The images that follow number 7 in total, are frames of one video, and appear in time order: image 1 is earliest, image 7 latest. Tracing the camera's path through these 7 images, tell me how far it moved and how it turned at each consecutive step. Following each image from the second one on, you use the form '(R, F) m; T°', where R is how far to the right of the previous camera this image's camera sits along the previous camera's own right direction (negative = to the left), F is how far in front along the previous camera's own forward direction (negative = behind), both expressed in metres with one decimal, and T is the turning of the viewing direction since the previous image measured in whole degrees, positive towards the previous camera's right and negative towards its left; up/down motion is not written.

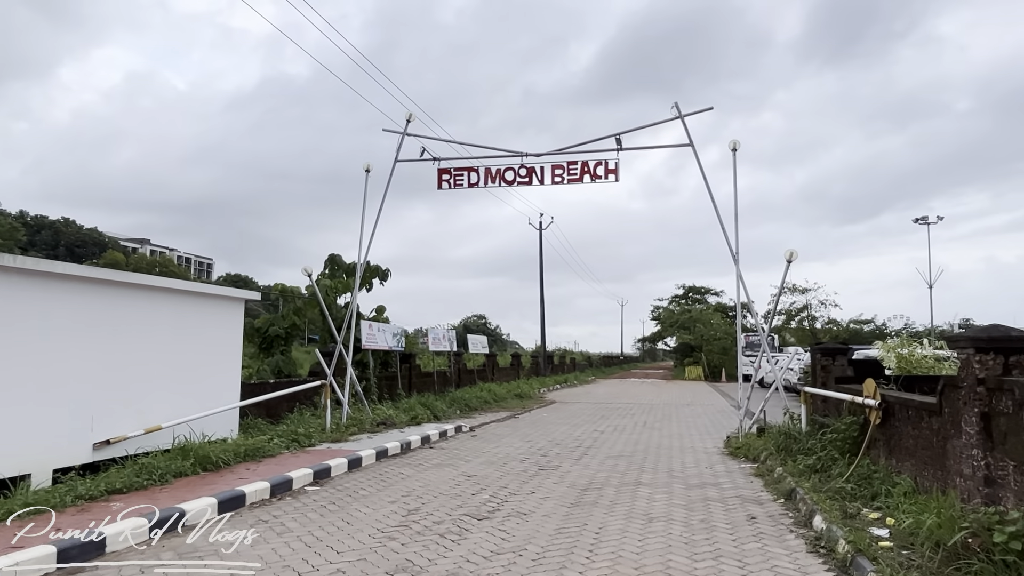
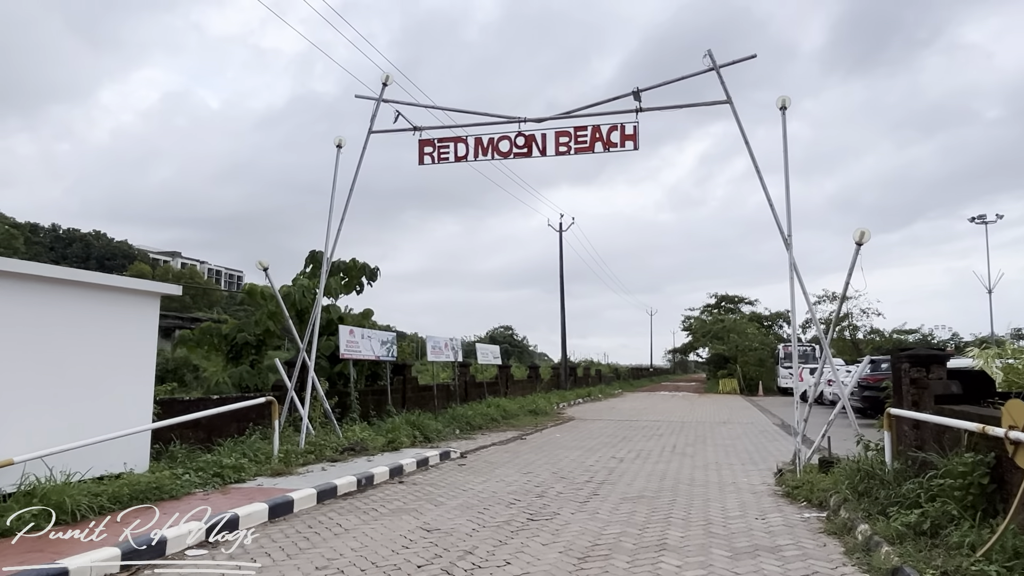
(+0.5, +2.2) m; -2°
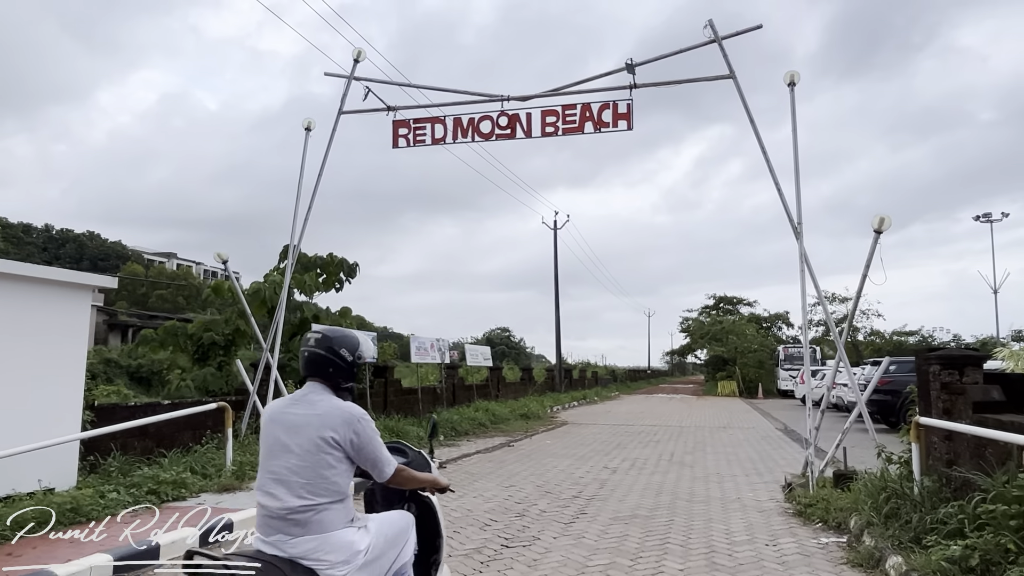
(+0.2, +0.9) m; 0°
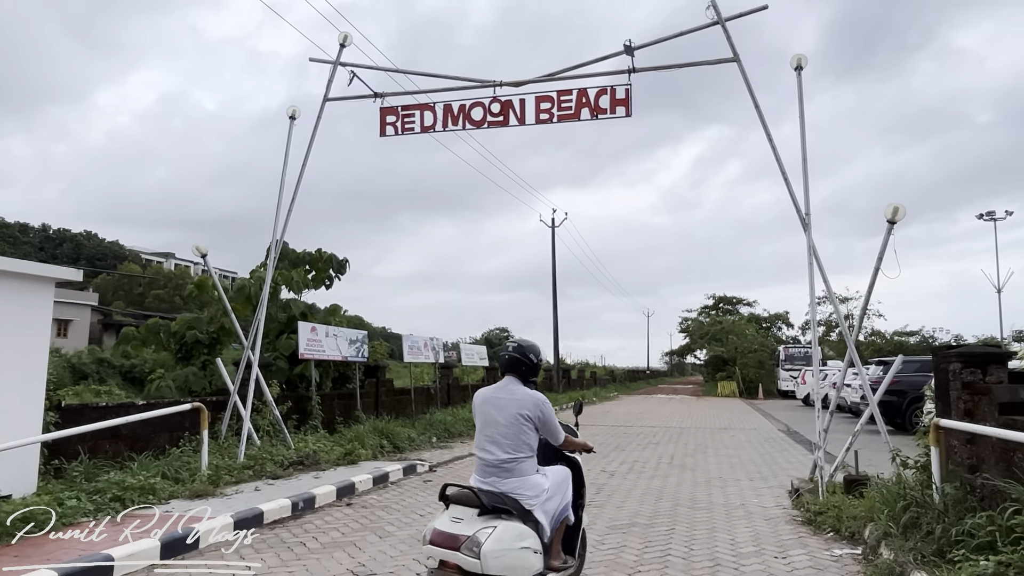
(+0.1, +0.4) m; 0°
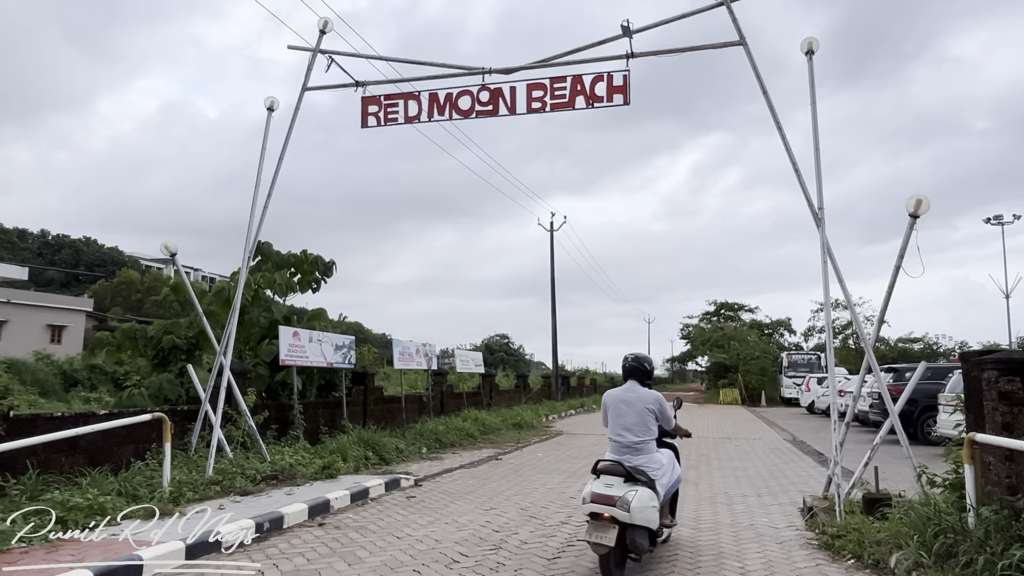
(+0.1, +0.6) m; 0°
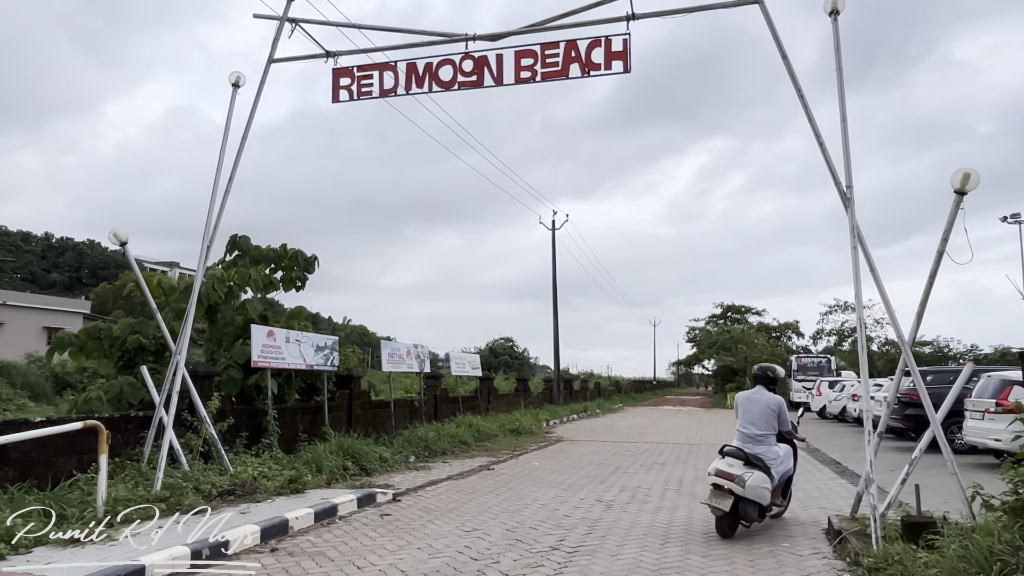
(+0.2, +0.9) m; 0°
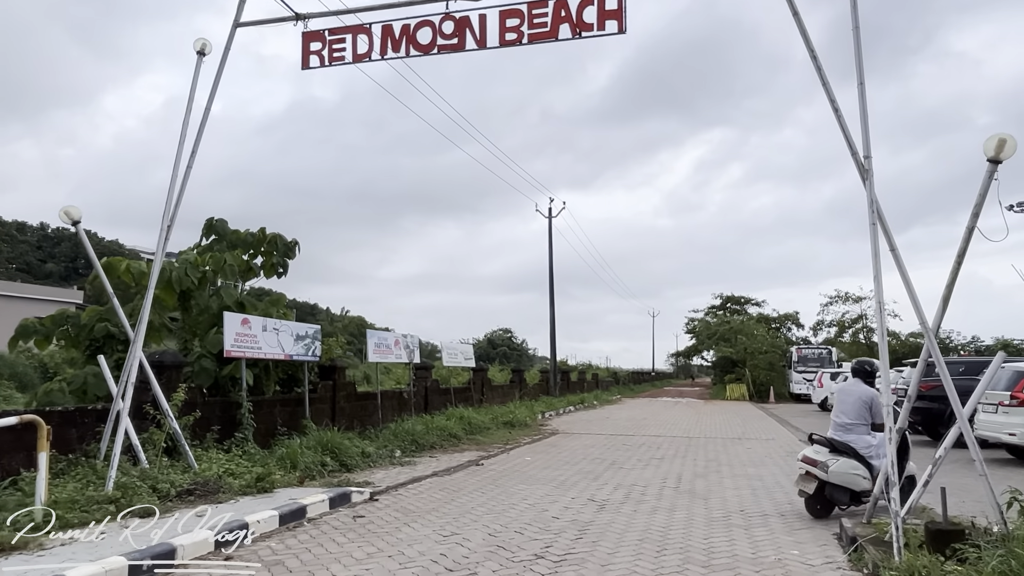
(+0.1, +0.6) m; 0°
